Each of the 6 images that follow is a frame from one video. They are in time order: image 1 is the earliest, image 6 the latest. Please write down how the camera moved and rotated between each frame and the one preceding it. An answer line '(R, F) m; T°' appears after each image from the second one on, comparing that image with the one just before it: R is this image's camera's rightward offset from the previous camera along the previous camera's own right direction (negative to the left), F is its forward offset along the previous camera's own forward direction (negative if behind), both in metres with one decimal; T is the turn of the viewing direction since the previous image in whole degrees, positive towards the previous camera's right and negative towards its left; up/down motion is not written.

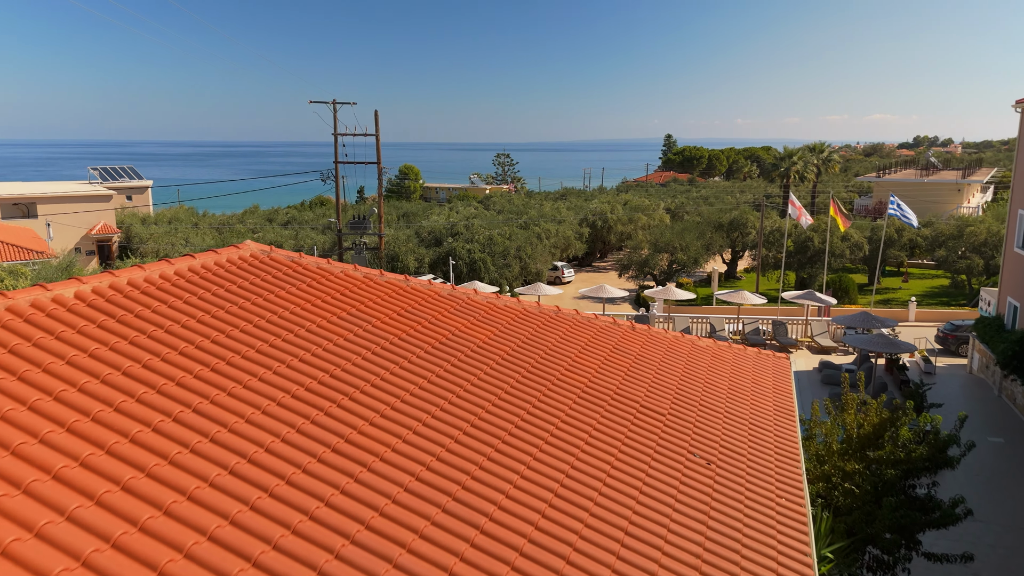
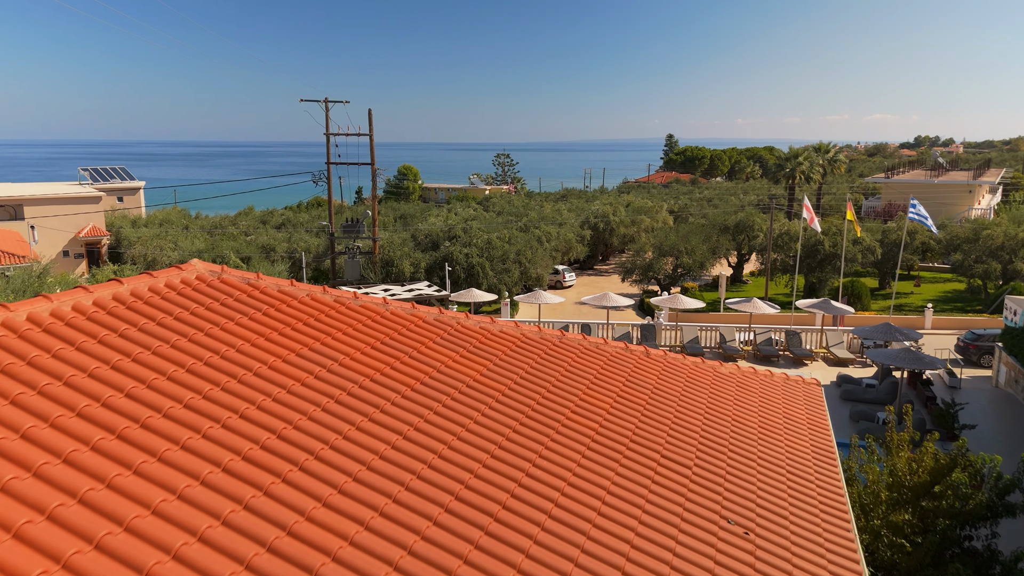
(0.0, +0.9) m; 0°
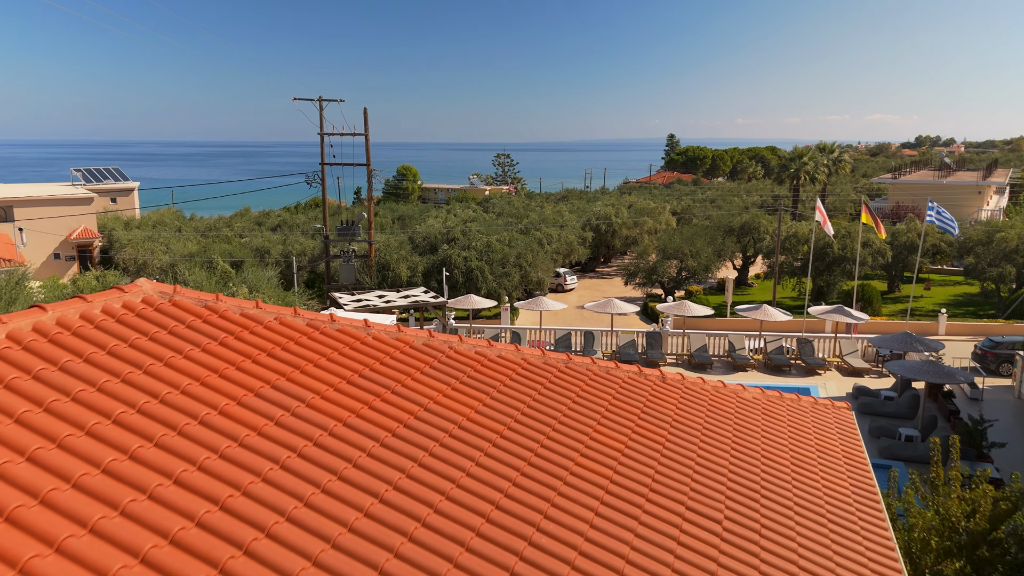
(0.0, +0.7) m; 0°
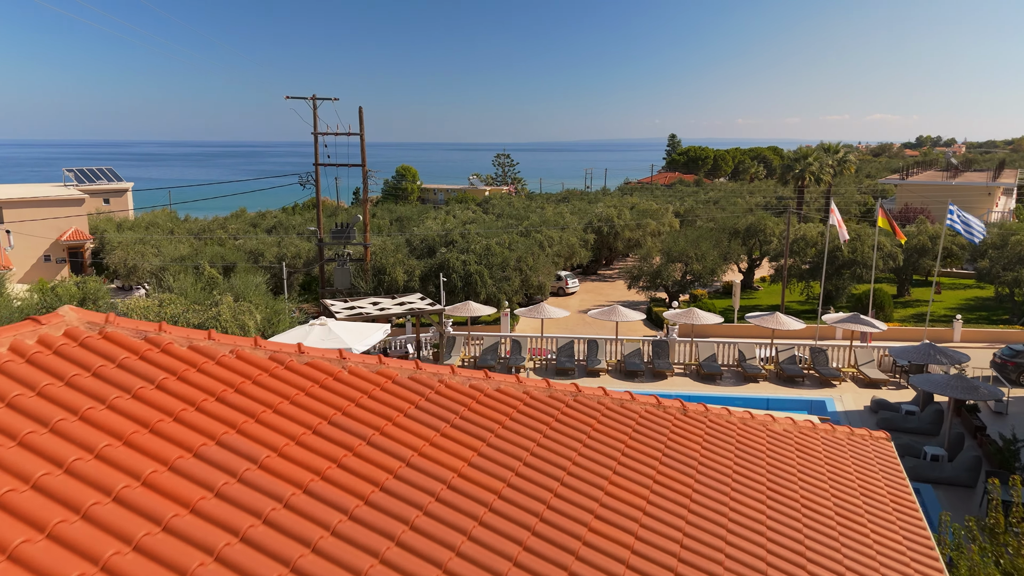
(0.0, +0.7) m; 0°
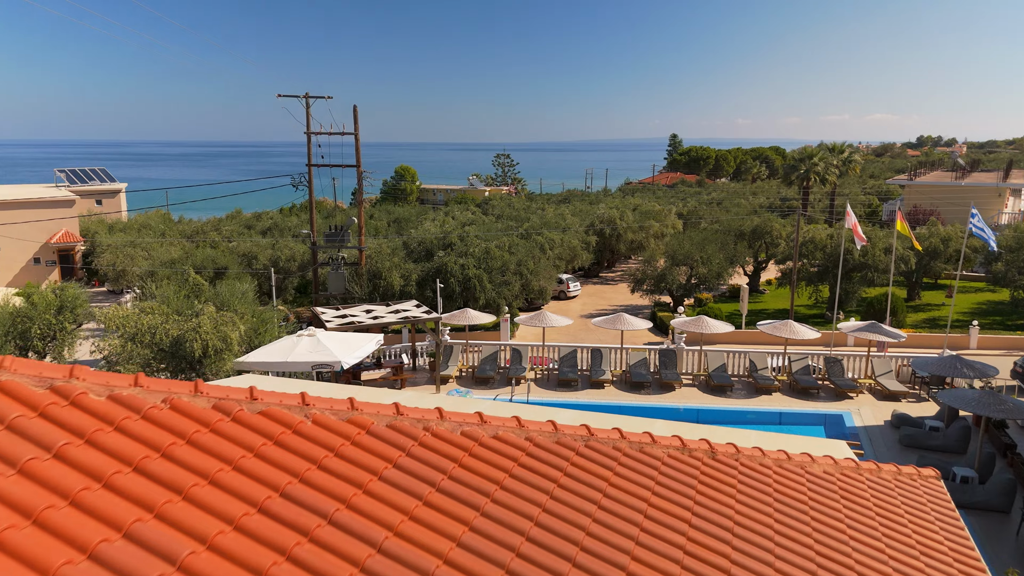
(0.0, +0.7) m; 0°
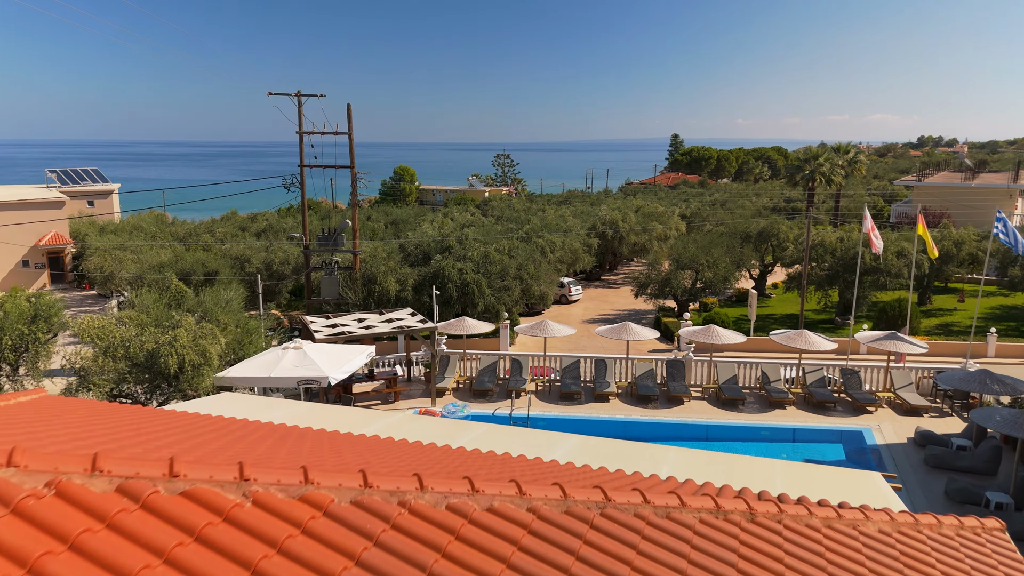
(0.0, +0.8) m; 0°
